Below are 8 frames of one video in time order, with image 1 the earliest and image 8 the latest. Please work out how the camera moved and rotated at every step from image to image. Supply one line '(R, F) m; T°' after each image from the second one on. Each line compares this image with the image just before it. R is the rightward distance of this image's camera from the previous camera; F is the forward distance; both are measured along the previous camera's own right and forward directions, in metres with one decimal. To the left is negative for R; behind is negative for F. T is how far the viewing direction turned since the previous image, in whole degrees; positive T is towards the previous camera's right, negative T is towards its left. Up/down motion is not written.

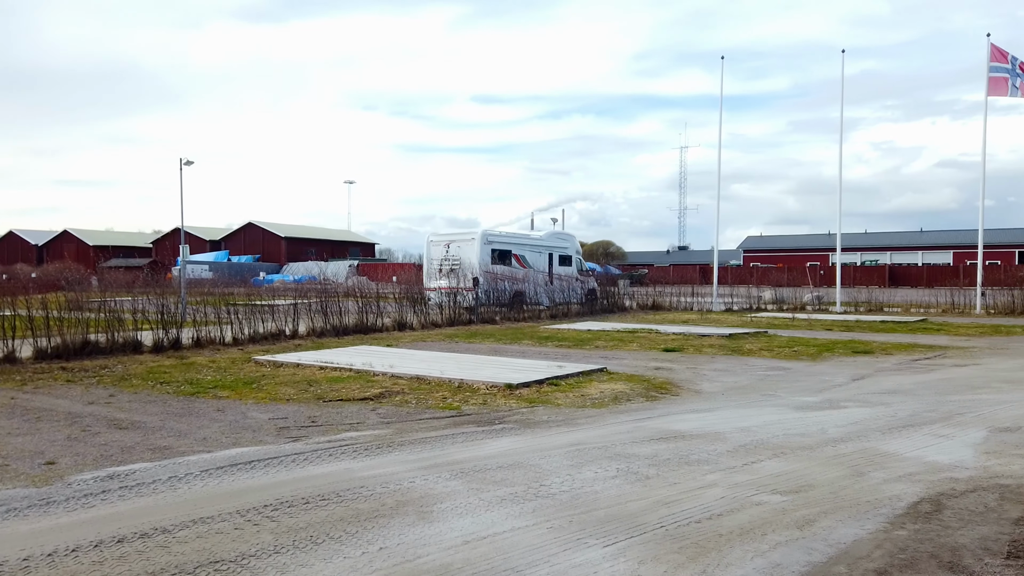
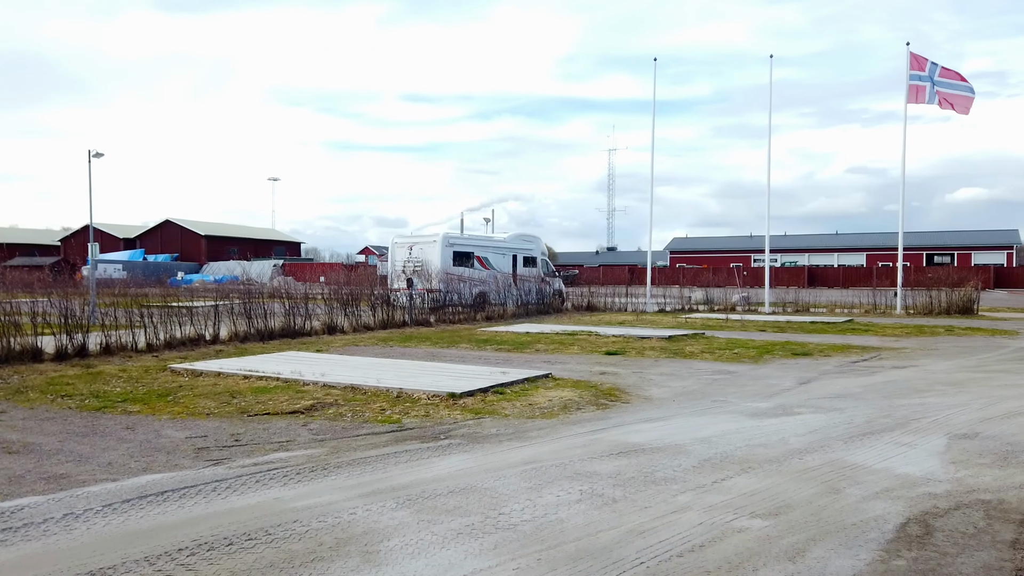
(-0.2, +0.6) m; +5°
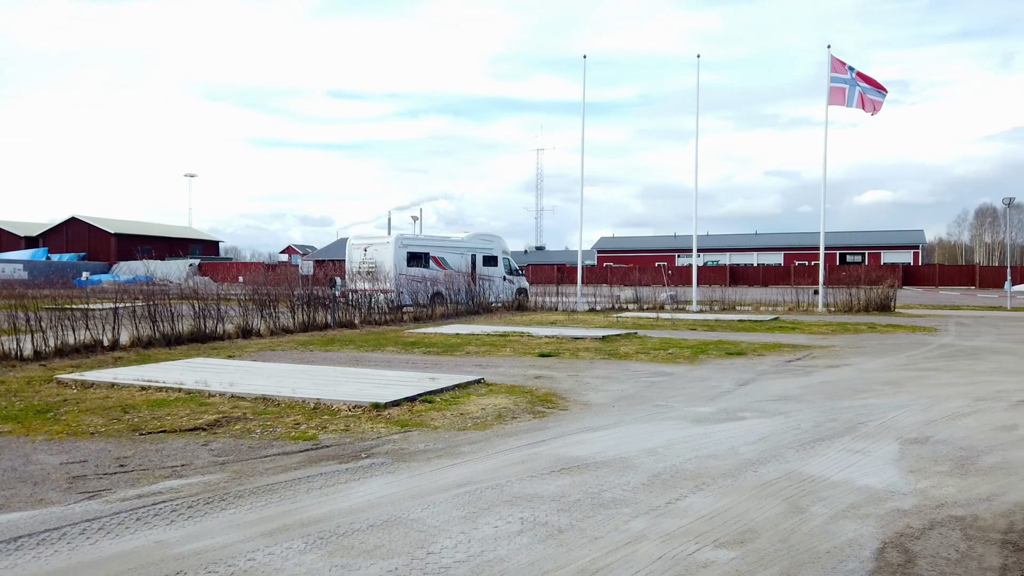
(0.0, +0.7) m; +6°
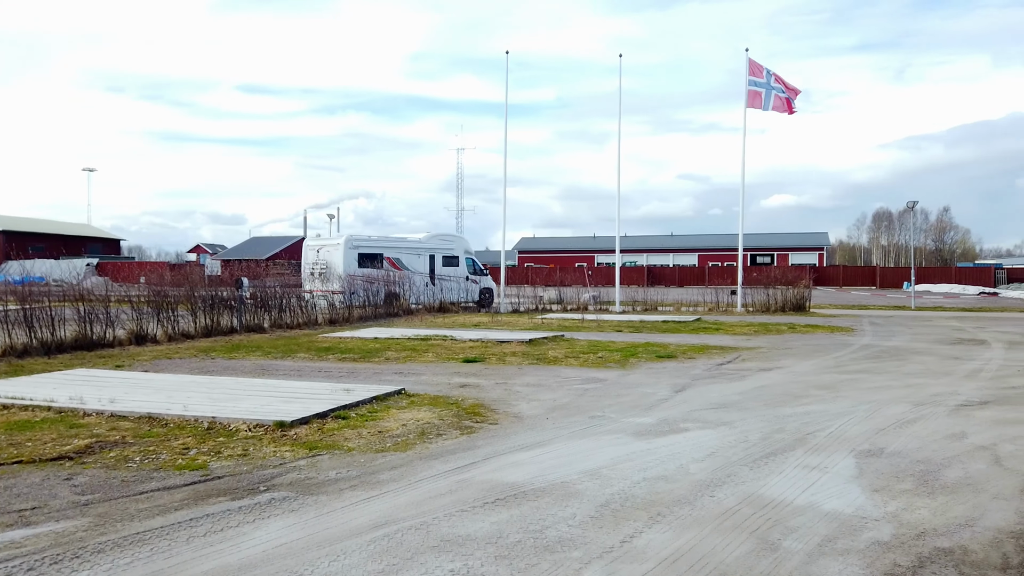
(0.0, +0.8) m; +6°
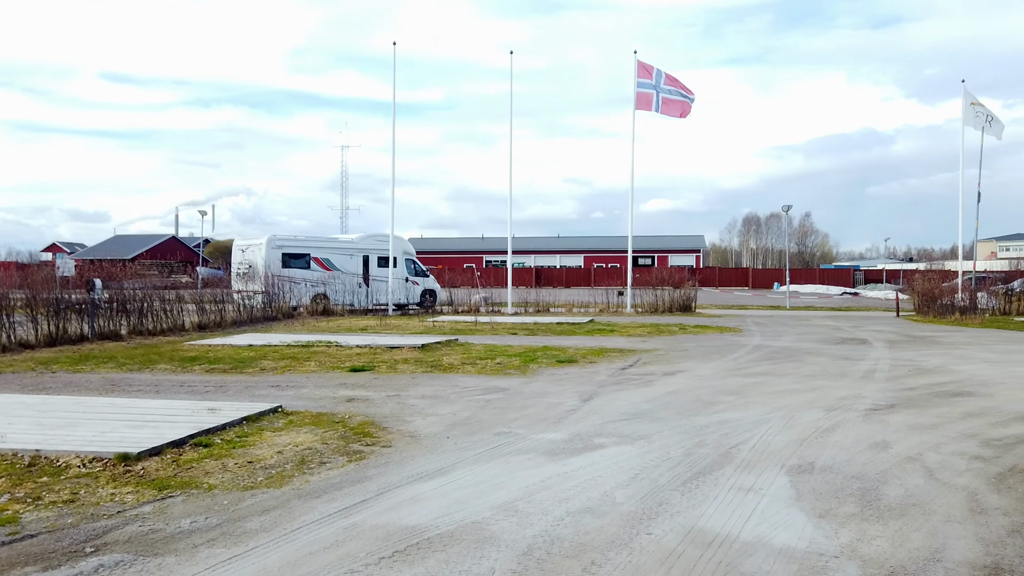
(-0.1, +0.9) m; +9°
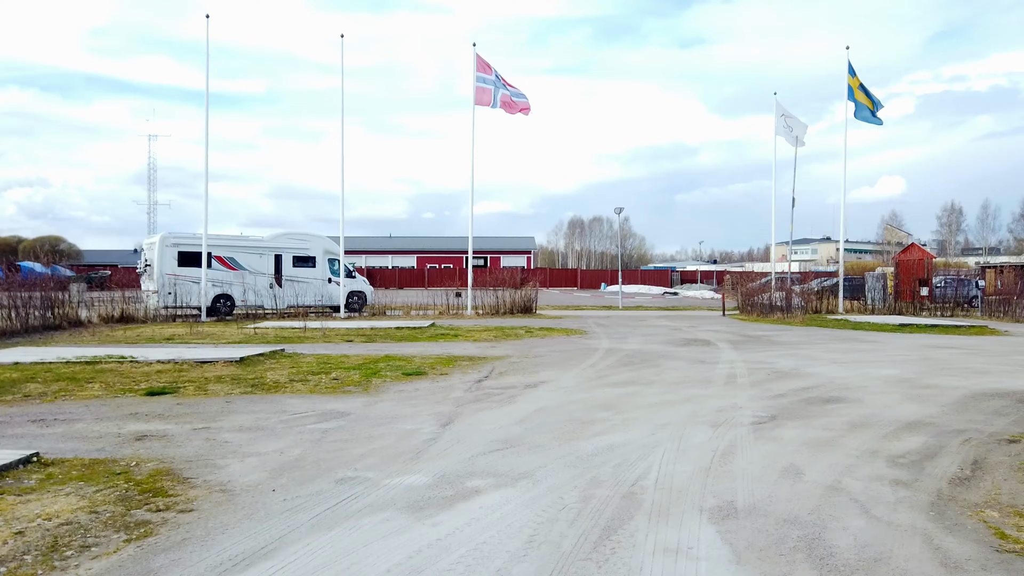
(-0.1, +1.5) m; +13°
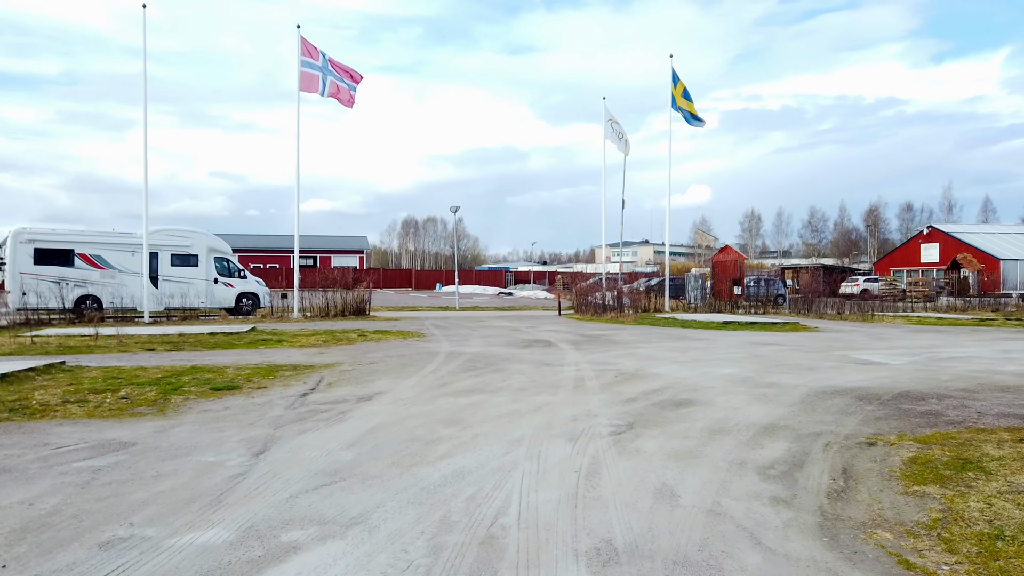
(0.0, +1.0) m; +13°
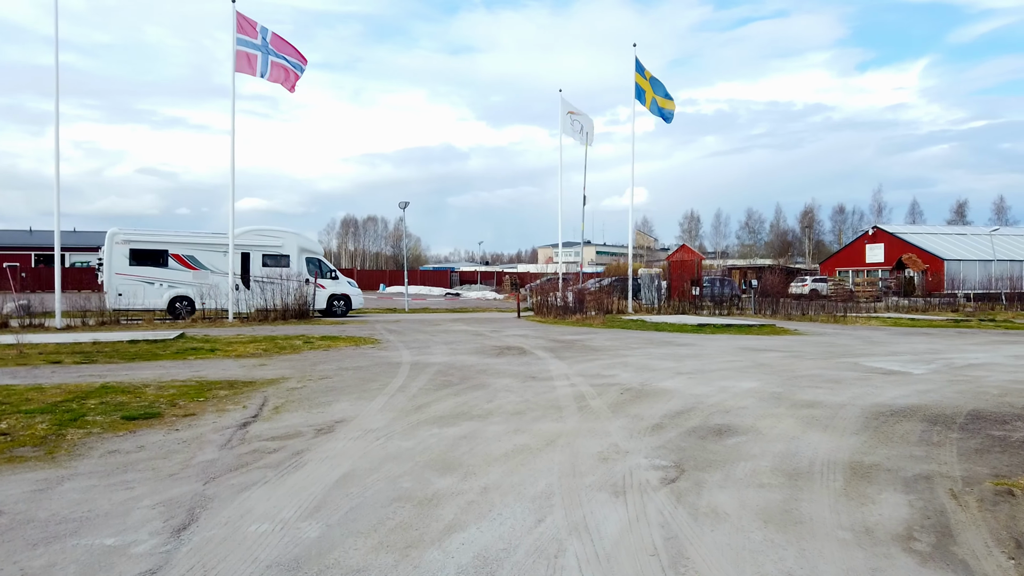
(-0.6, +1.8) m; +5°
